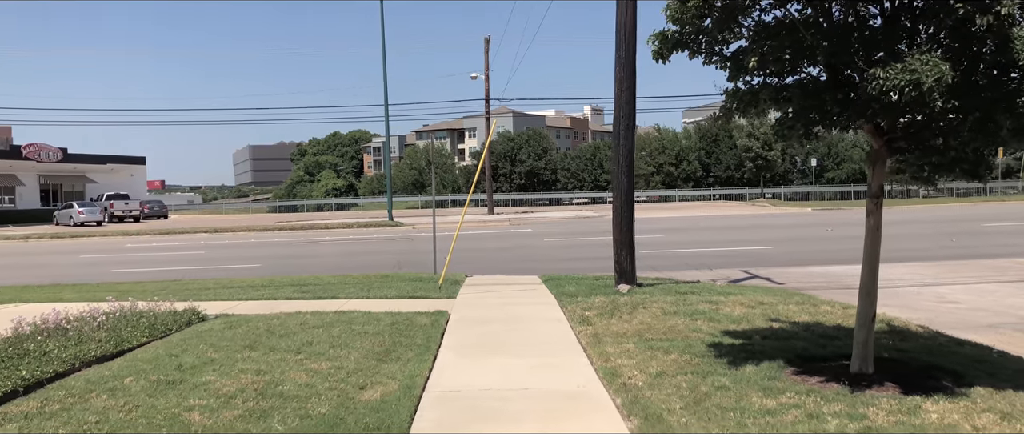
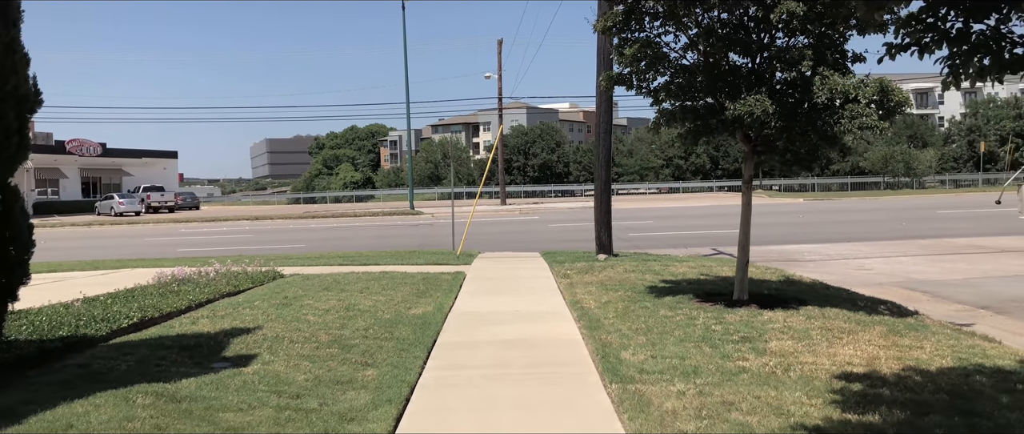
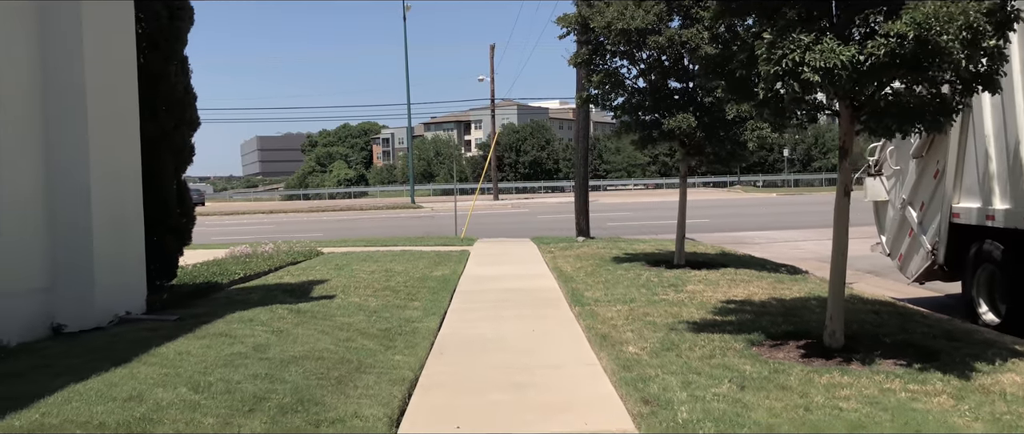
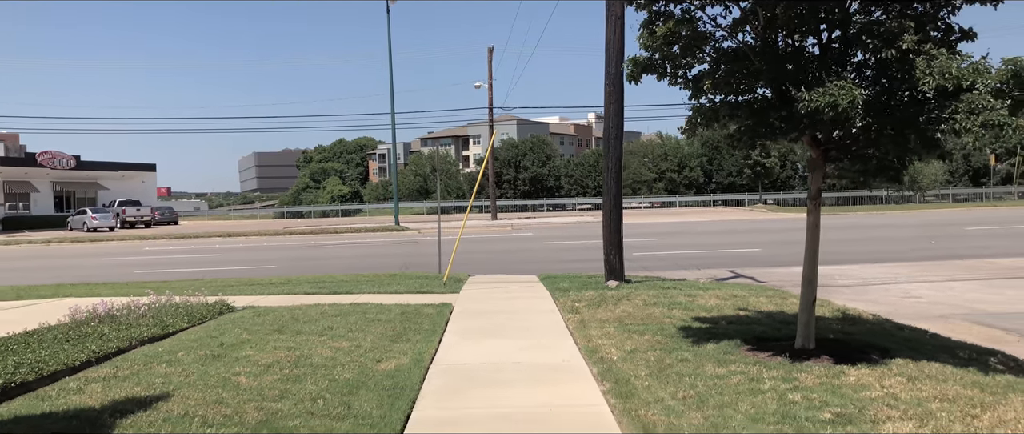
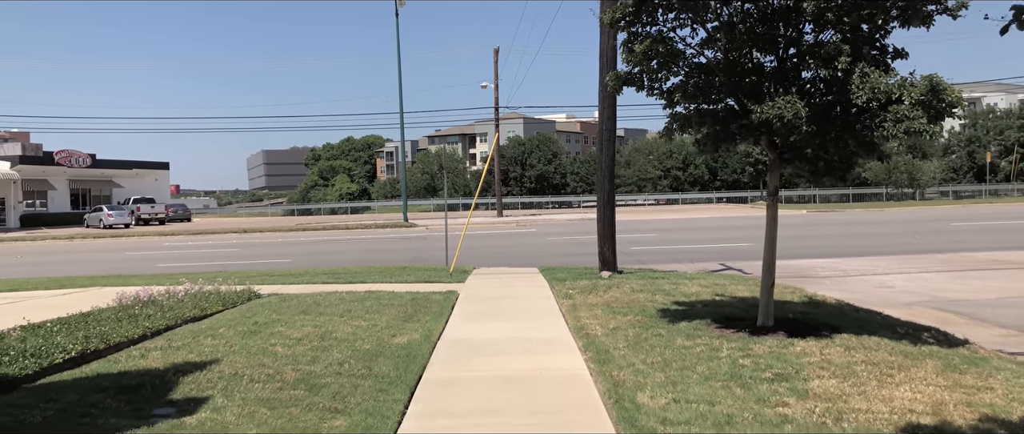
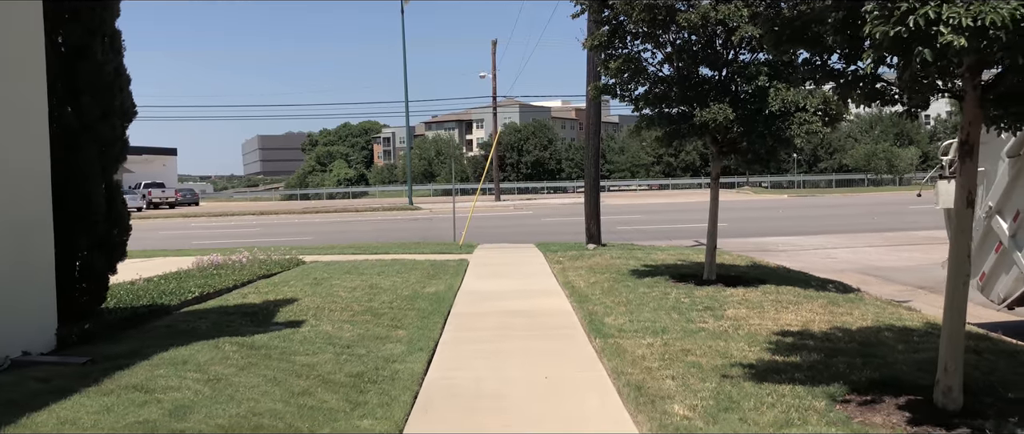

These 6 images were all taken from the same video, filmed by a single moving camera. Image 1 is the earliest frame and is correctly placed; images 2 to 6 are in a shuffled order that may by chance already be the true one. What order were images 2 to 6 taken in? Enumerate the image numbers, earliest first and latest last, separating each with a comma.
4, 5, 2, 6, 3
